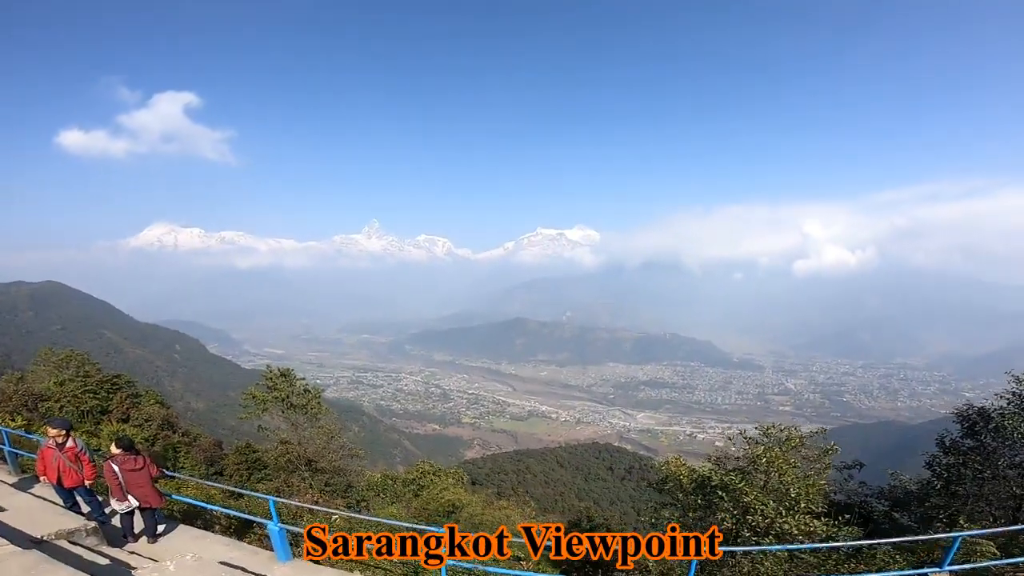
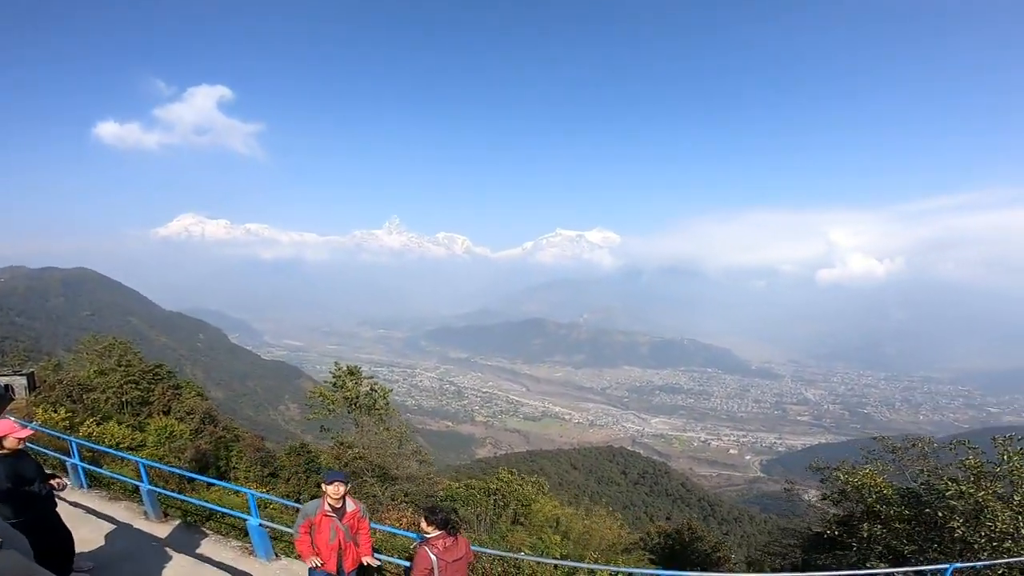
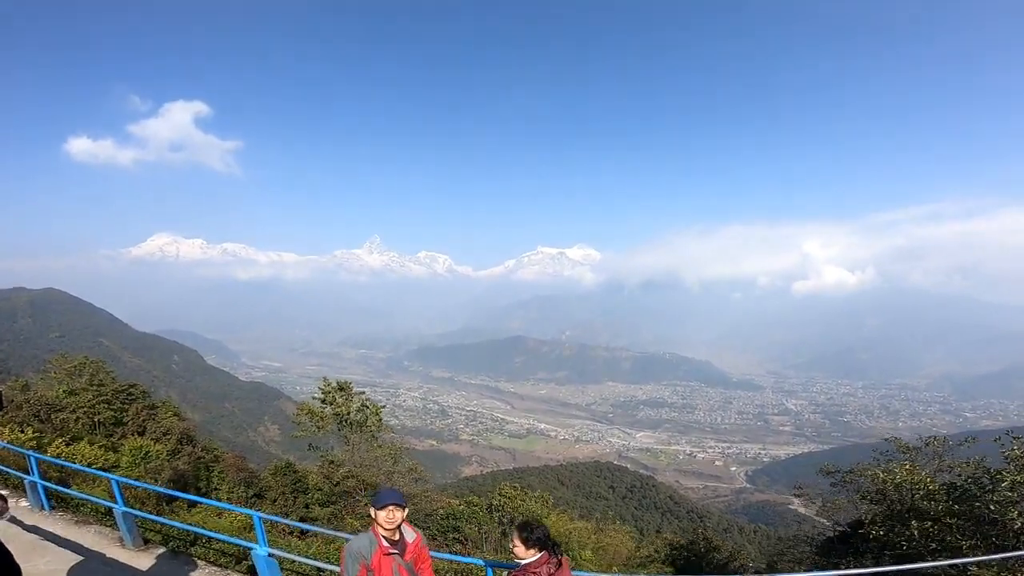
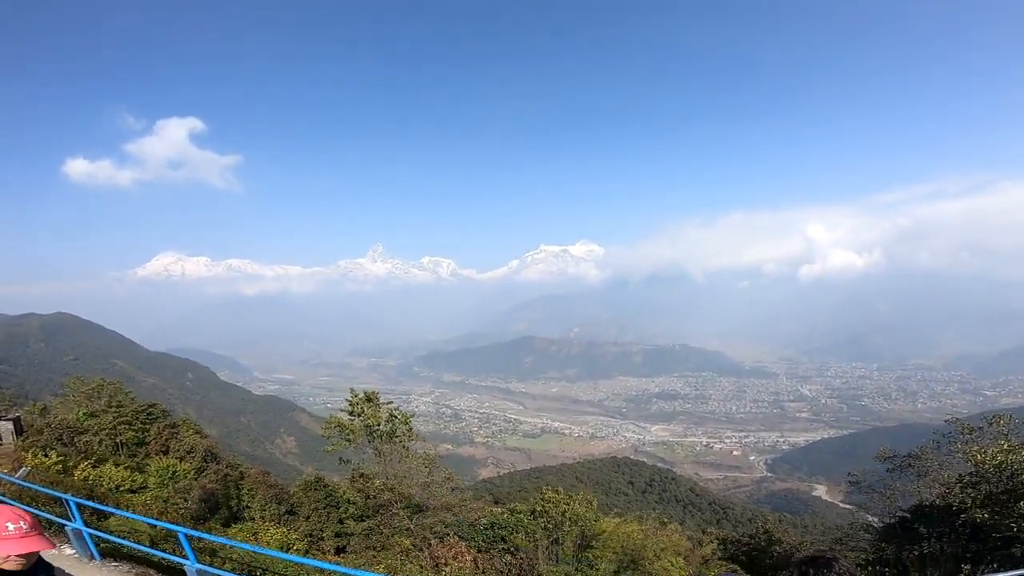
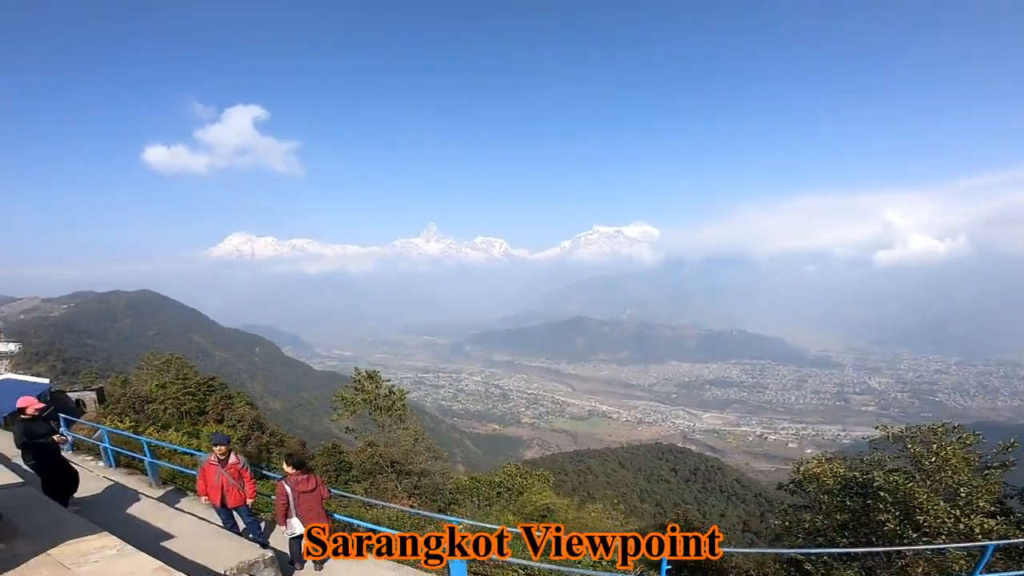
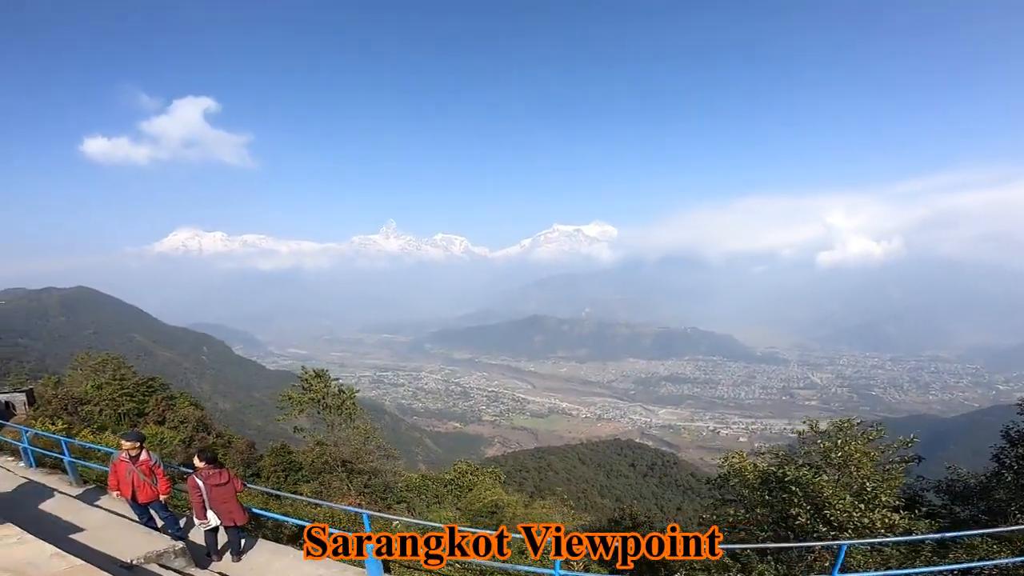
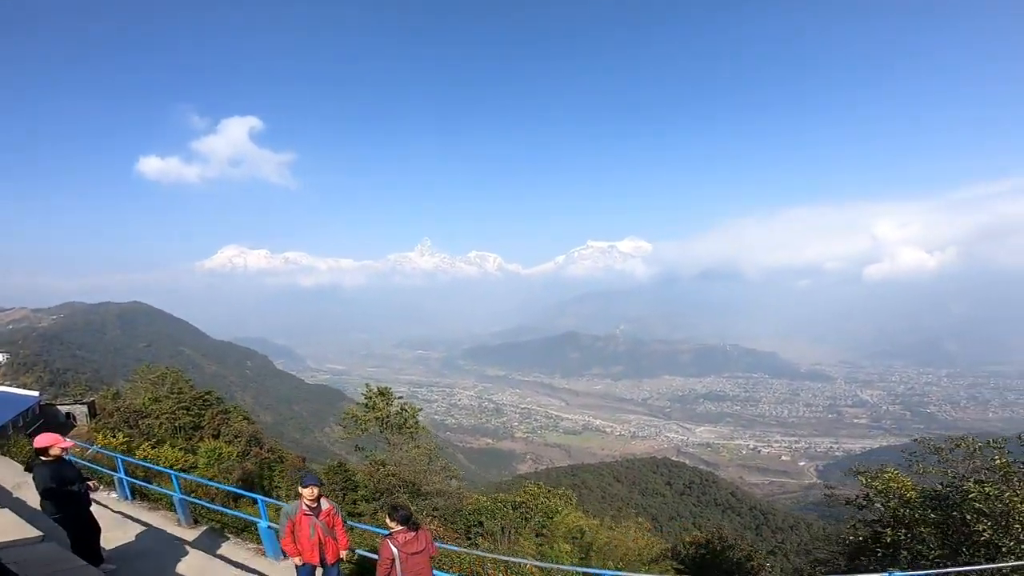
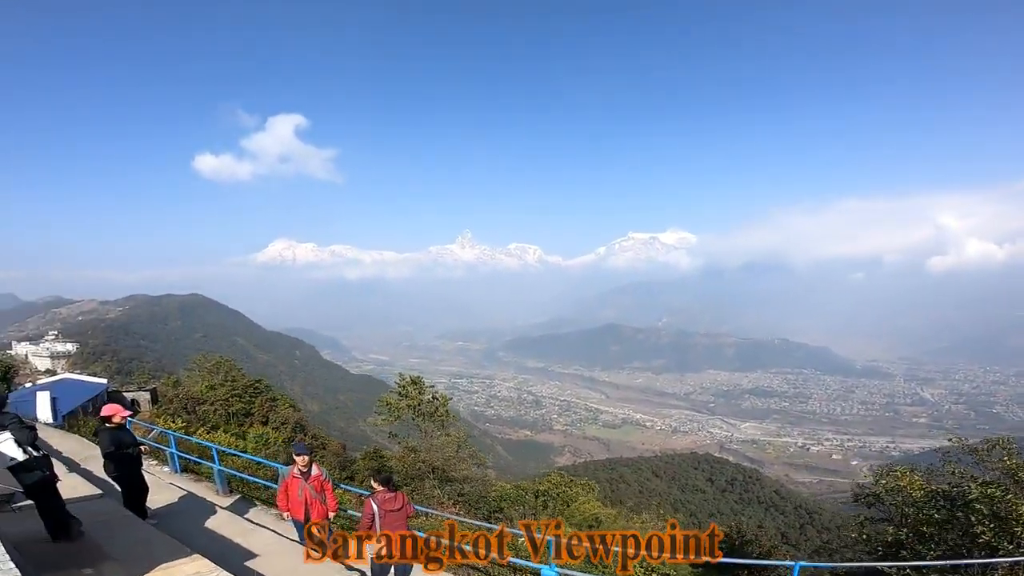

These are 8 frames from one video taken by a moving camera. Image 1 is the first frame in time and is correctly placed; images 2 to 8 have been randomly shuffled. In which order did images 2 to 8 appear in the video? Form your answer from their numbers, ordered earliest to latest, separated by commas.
6, 5, 8, 7, 2, 3, 4
